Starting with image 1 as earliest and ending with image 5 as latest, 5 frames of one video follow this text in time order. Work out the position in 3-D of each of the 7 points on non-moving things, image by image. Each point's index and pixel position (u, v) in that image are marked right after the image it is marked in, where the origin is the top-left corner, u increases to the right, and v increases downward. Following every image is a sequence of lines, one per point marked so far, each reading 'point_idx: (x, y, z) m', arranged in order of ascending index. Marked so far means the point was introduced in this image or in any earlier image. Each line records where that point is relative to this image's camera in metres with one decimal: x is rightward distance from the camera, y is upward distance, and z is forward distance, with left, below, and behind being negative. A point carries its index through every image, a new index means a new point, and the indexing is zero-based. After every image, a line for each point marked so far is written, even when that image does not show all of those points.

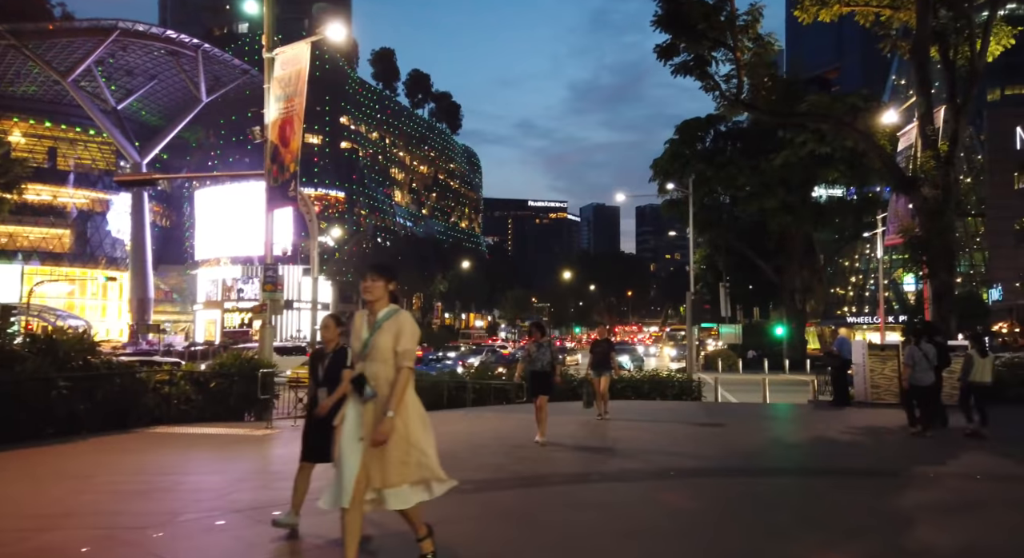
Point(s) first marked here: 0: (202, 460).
0: (-3.7, -2.1, +8.8) m
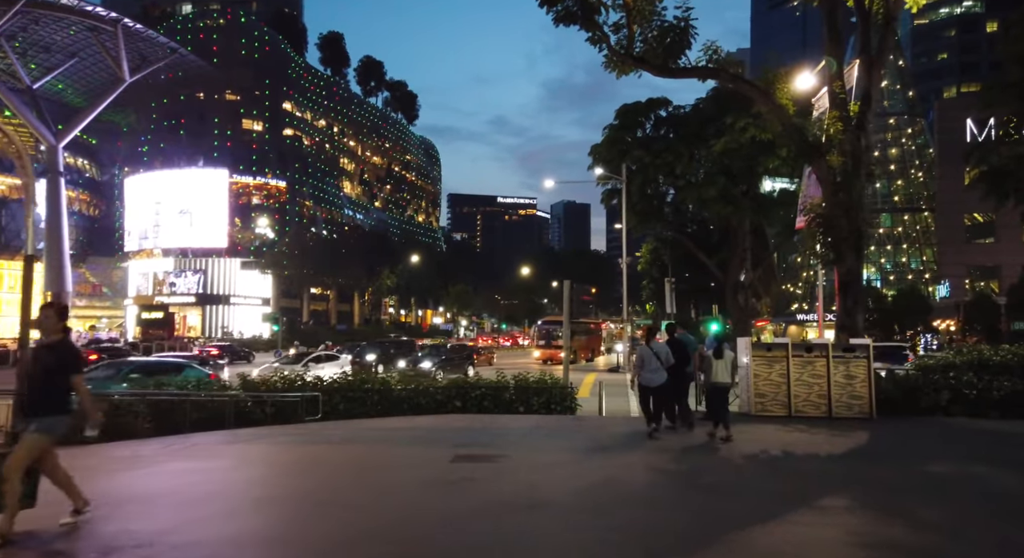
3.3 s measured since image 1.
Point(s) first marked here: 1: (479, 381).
0: (-6.8, -1.8, +5.4) m
1: (-0.7, -2.1, +15.1) m
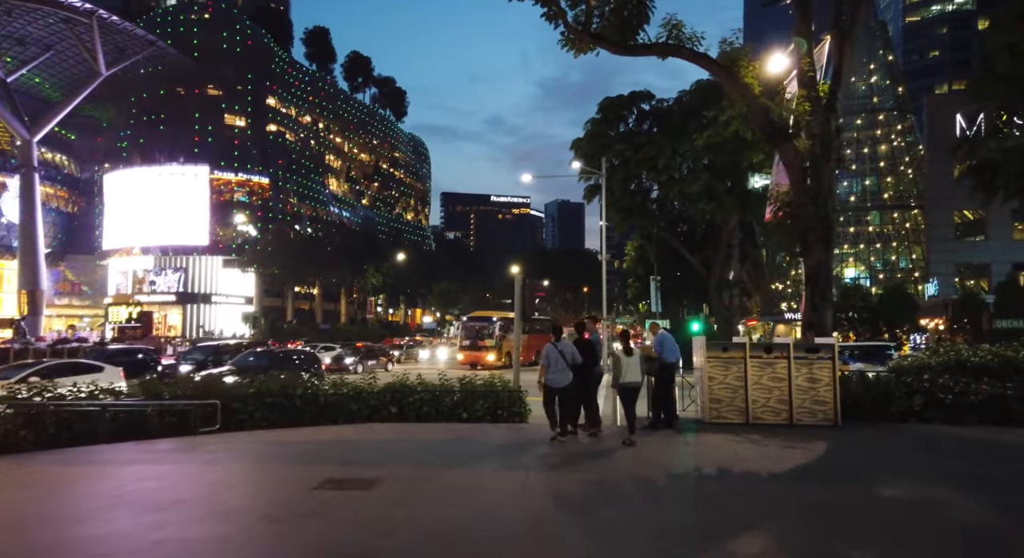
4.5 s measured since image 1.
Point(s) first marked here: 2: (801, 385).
0: (-7.9, -1.7, +4.1) m
1: (-1.8, -2.0, +13.9) m
2: (+4.4, -1.6, +11.3) m
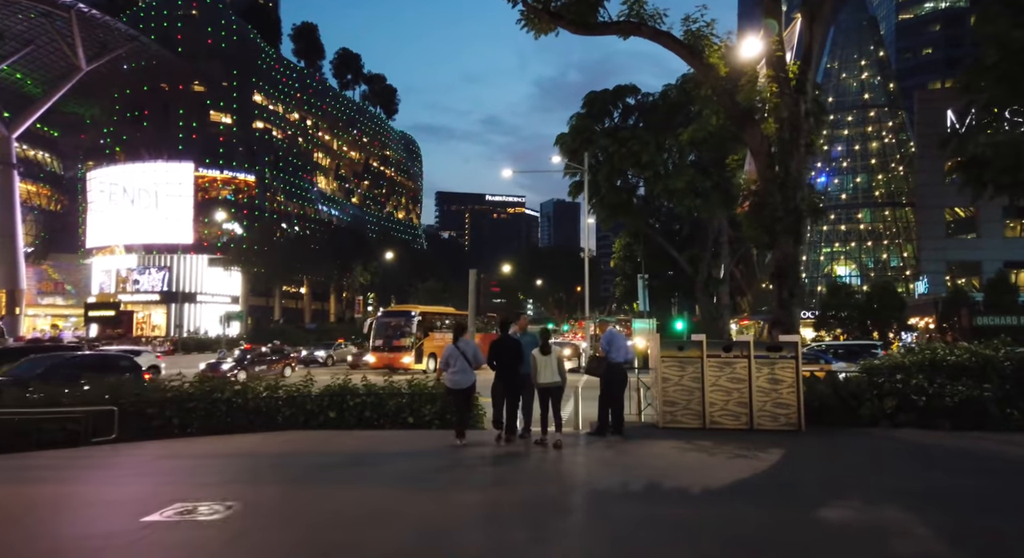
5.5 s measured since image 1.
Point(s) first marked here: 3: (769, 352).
0: (-8.7, -1.6, +3.1) m
1: (-2.7, -1.9, +12.9) m
2: (+3.5, -1.5, +10.4) m
3: (+3.7, -1.0, +10.5) m
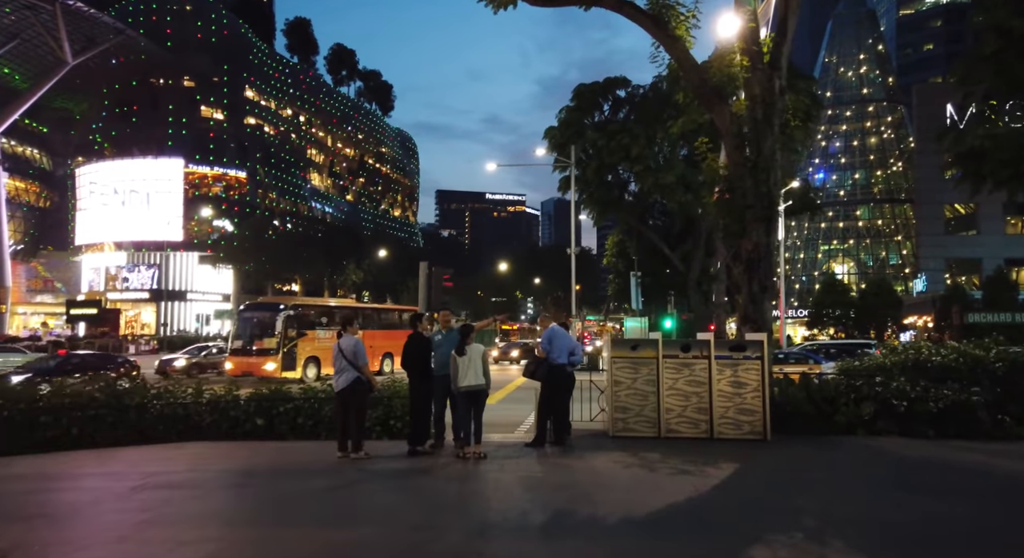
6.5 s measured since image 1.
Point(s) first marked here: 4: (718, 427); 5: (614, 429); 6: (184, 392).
0: (-9.6, -1.5, +2.0) m
1: (-3.5, -1.8, +11.9) m
2: (+2.7, -1.4, +9.3) m
3: (+2.8, -0.9, +9.4) m
4: (+2.6, -1.8, +9.3) m
5: (+1.3, -1.9, +9.5) m
6: (-5.0, -1.7, +11.3) m
